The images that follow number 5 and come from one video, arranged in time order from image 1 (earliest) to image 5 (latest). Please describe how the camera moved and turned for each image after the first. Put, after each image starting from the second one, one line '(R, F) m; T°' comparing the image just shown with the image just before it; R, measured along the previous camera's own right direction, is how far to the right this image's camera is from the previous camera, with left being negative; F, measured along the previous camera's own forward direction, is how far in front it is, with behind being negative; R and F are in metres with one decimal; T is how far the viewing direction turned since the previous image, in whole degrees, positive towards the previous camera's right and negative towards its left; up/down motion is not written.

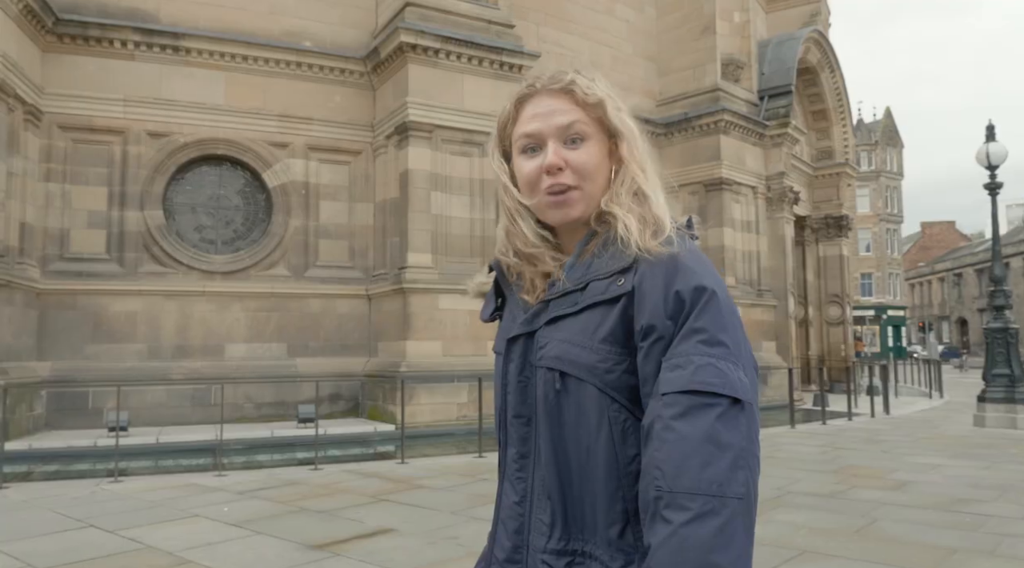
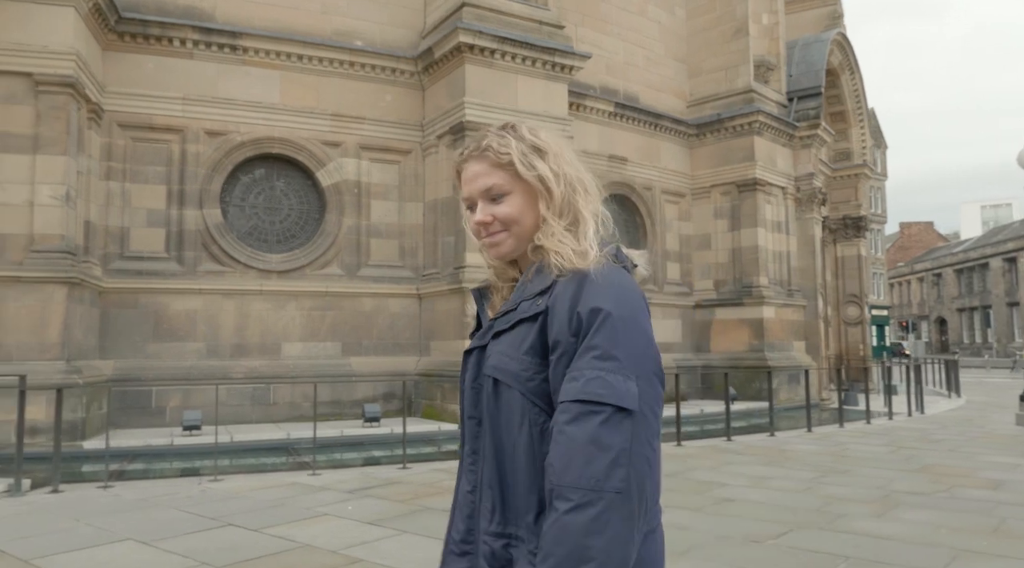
(-1.2, -0.1) m; +1°
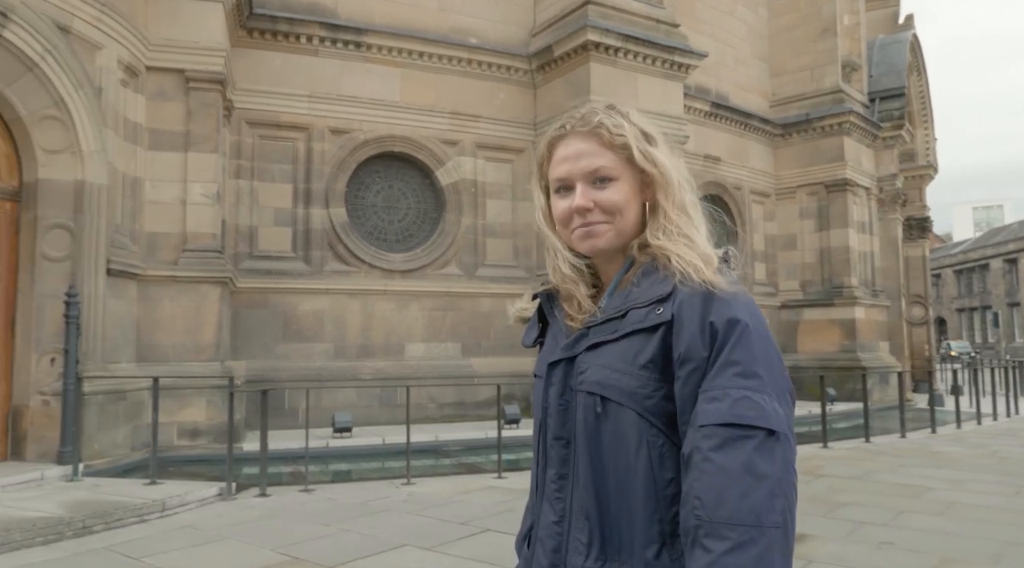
(-2.2, +0.1) m; 0°
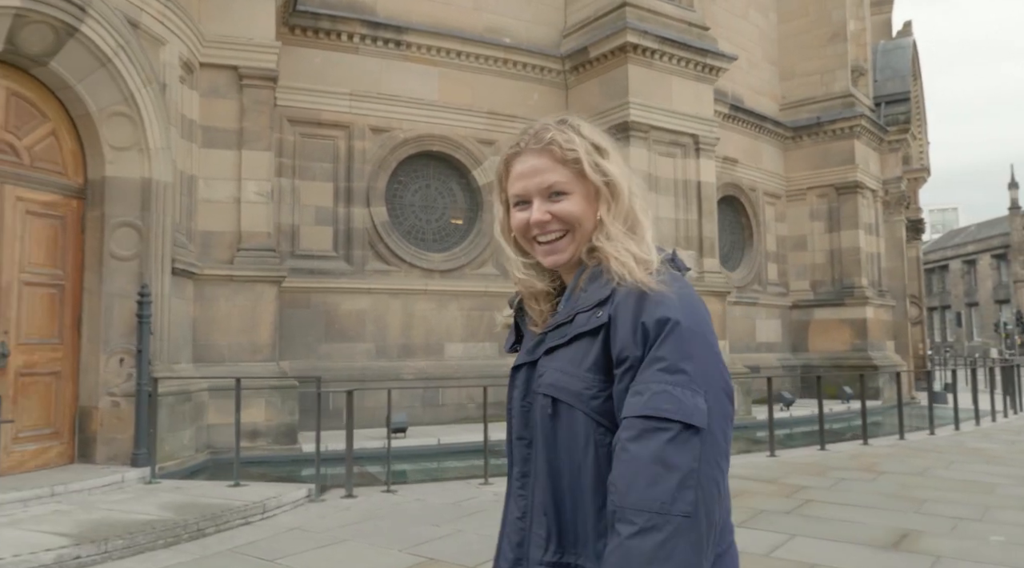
(-1.2, 0.0) m; +2°
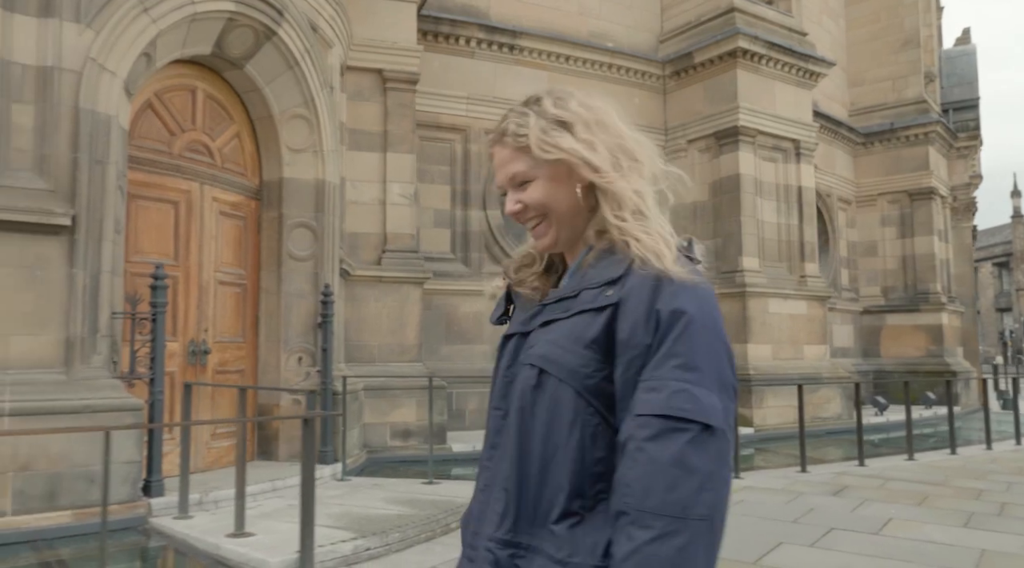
(-2.0, -0.1) m; 0°
